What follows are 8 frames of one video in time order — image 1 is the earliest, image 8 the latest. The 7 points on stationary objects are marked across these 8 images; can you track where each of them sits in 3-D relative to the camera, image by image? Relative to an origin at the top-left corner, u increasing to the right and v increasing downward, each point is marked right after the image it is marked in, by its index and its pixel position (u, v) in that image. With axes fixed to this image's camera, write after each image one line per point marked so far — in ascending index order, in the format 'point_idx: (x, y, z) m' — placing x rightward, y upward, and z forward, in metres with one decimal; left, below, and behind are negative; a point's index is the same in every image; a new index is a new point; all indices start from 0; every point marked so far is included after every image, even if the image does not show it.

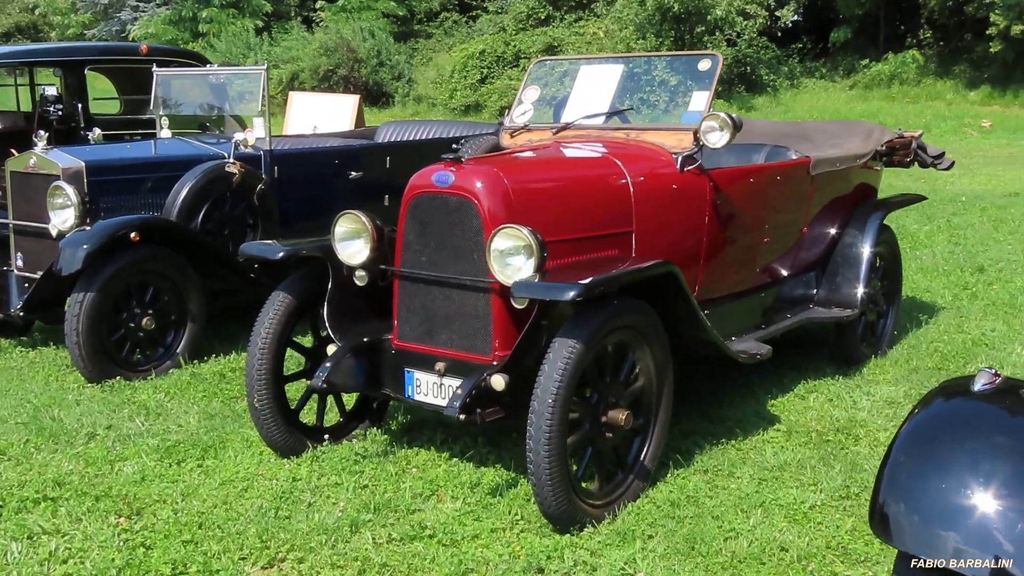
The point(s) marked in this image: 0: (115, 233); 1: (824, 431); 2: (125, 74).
0: (-1.8, +0.2, +4.9) m
1: (+1.2, -0.5, +4.3) m
2: (-3.1, +1.7, +8.8) m
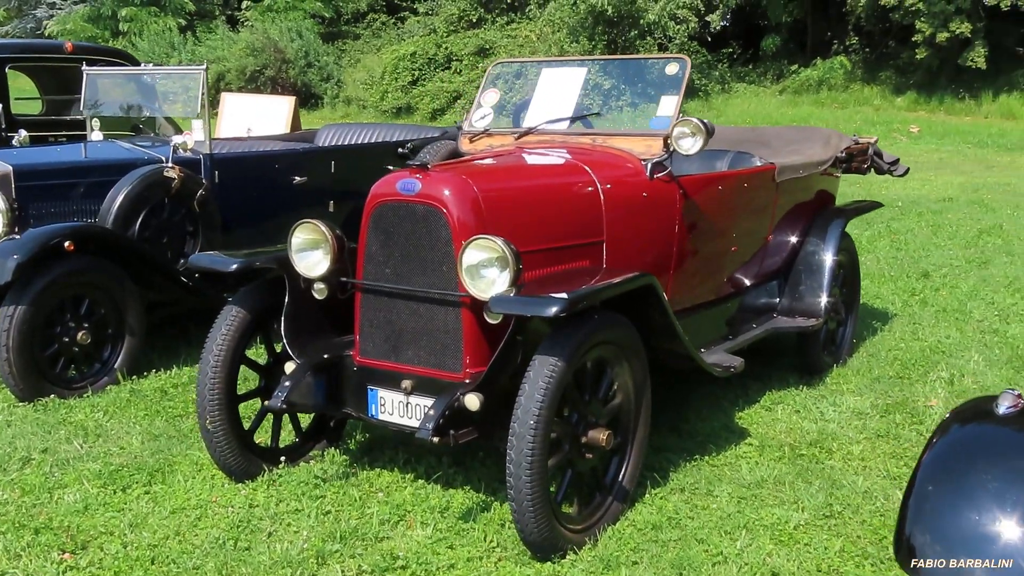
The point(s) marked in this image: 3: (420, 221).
0: (-1.9, +0.2, +4.6) m
1: (+1.1, -0.6, +4.2) m
2: (-3.5, +1.6, +8.4) m
3: (-0.3, +0.2, +3.5) m
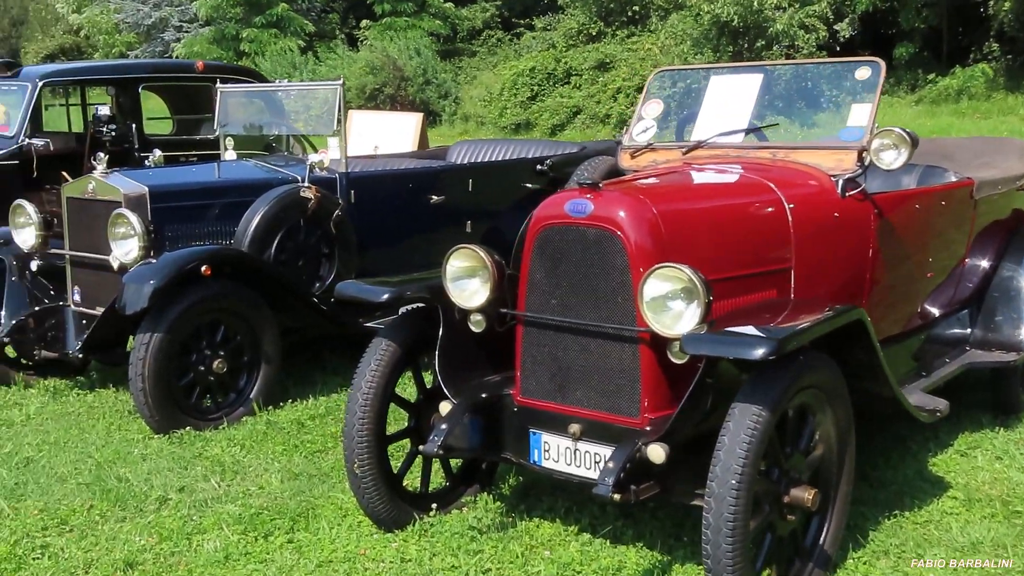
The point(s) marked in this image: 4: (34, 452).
0: (-1.3, +0.1, +4.4) m
1: (+1.6, -0.7, +3.6) m
2: (-2.5, +1.5, +8.3) m
3: (+0.2, +0.1, +3.1) m
4: (-1.8, -0.6, +4.3) m
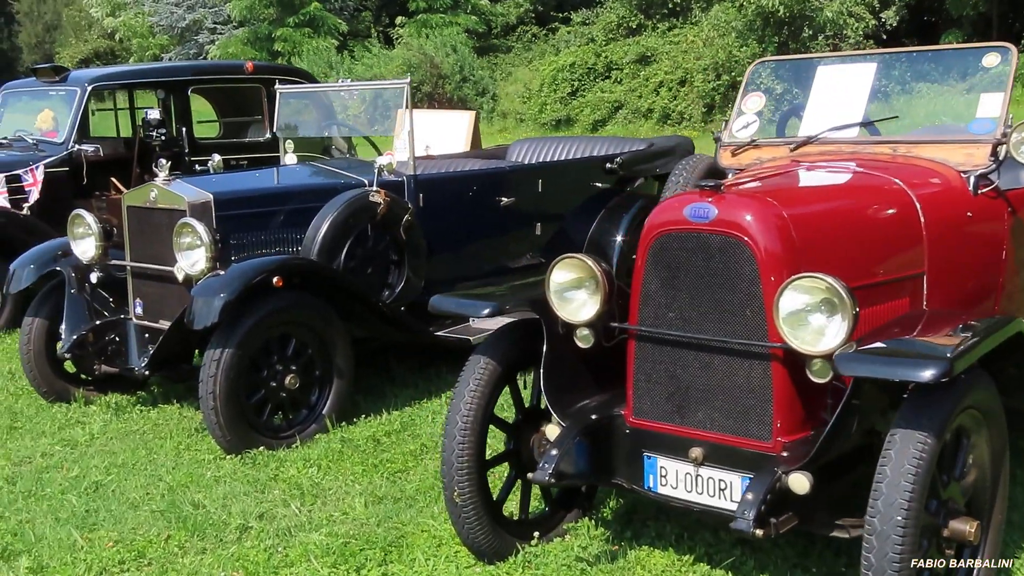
0: (-1.0, 0.0, +4.2) m
1: (+2.0, -0.7, +3.3) m
2: (-2.1, +1.4, +8.1) m
3: (+0.5, +0.1, +2.8) m
4: (-1.5, -0.7, +4.1) m
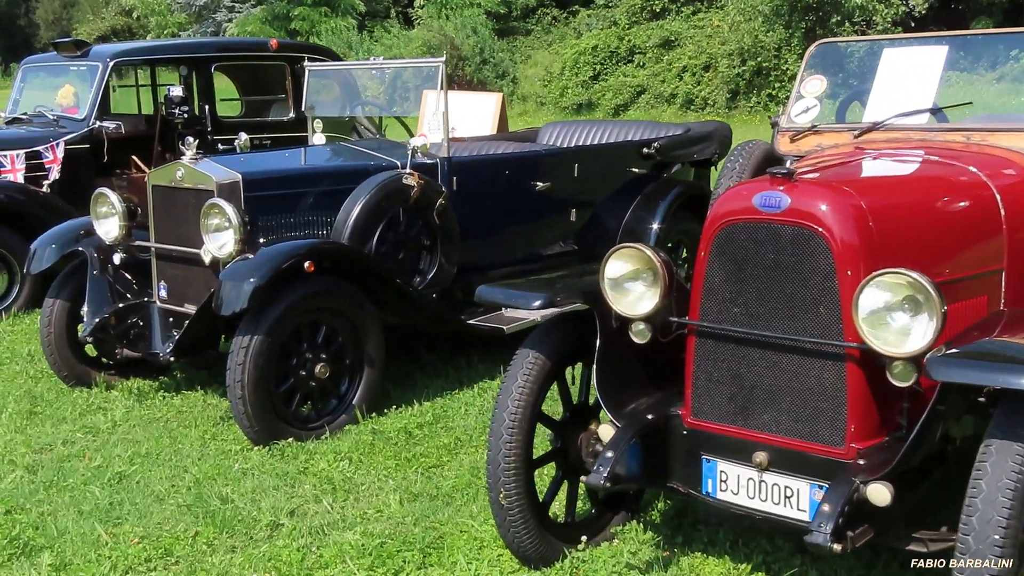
0: (-0.8, +0.1, +4.0) m
1: (+2.1, -0.7, +3.1) m
2: (-1.9, +1.5, +8.0) m
3: (+0.7, +0.1, +2.6) m
4: (-1.4, -0.6, +3.9) m
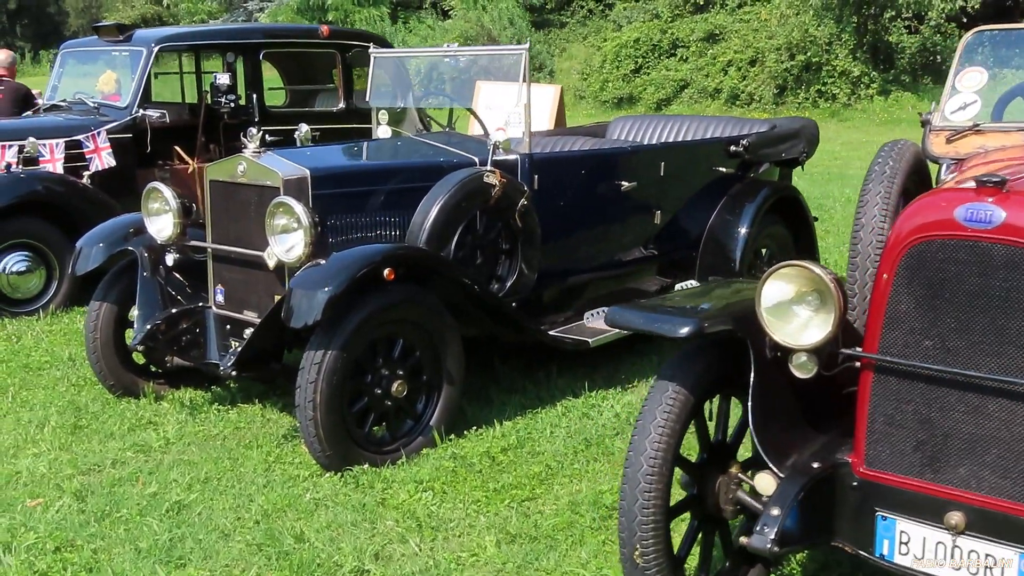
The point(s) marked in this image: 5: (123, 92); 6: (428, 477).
0: (-0.5, +0.1, +3.6) m
1: (+2.4, -0.8, +2.7) m
2: (-1.5, +1.5, +7.6) m
3: (+1.0, 0.0, +2.2) m
4: (-1.0, -0.6, +3.5) m
5: (-2.5, +1.3, +7.1) m
6: (-0.3, -0.6, +3.7) m
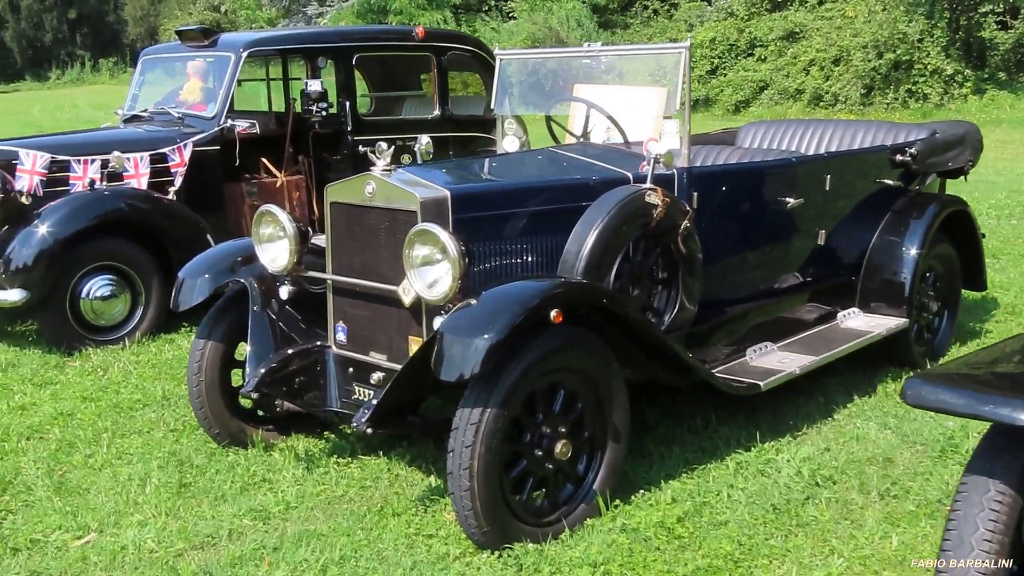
0: (0.0, -0.1, +3.1) m
1: (+2.9, -0.9, +2.0) m
2: (-0.8, +1.4, +7.0) m
3: (+1.4, -0.1, +1.6) m
4: (-0.5, -0.8, +3.0) m
5: (-1.8, +1.1, +6.6) m
6: (+0.2, -0.8, +3.1) m
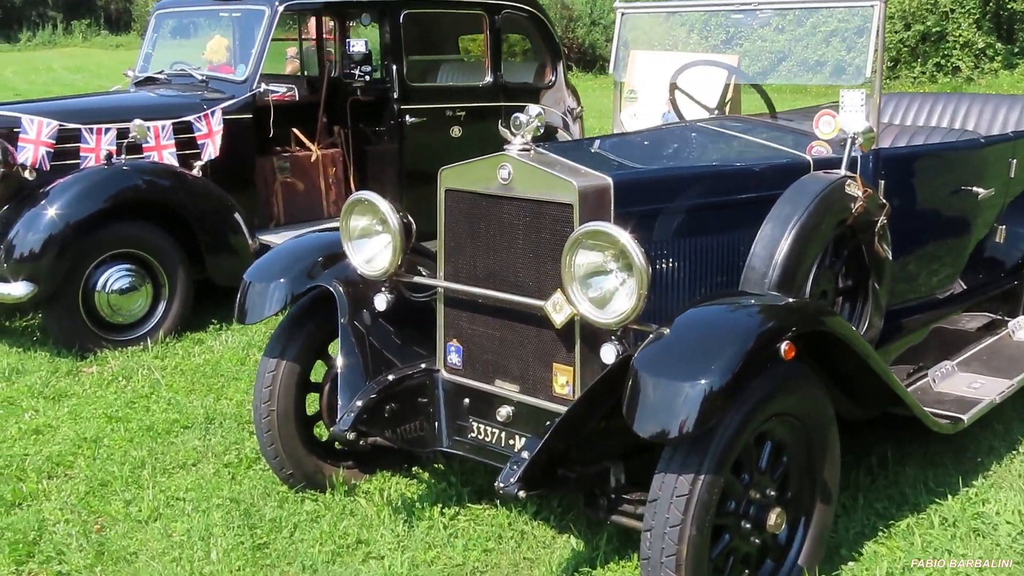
0: (+0.5, -0.1, +2.3) m
1: (+3.3, -1.0, +1.3) m
2: (-0.4, +1.5, +6.2) m
3: (+1.9, -0.2, +0.8) m
4: (-0.1, -0.8, +2.2) m
5: (-1.4, +1.2, +5.8) m
6: (+0.7, -0.8, +2.3) m
